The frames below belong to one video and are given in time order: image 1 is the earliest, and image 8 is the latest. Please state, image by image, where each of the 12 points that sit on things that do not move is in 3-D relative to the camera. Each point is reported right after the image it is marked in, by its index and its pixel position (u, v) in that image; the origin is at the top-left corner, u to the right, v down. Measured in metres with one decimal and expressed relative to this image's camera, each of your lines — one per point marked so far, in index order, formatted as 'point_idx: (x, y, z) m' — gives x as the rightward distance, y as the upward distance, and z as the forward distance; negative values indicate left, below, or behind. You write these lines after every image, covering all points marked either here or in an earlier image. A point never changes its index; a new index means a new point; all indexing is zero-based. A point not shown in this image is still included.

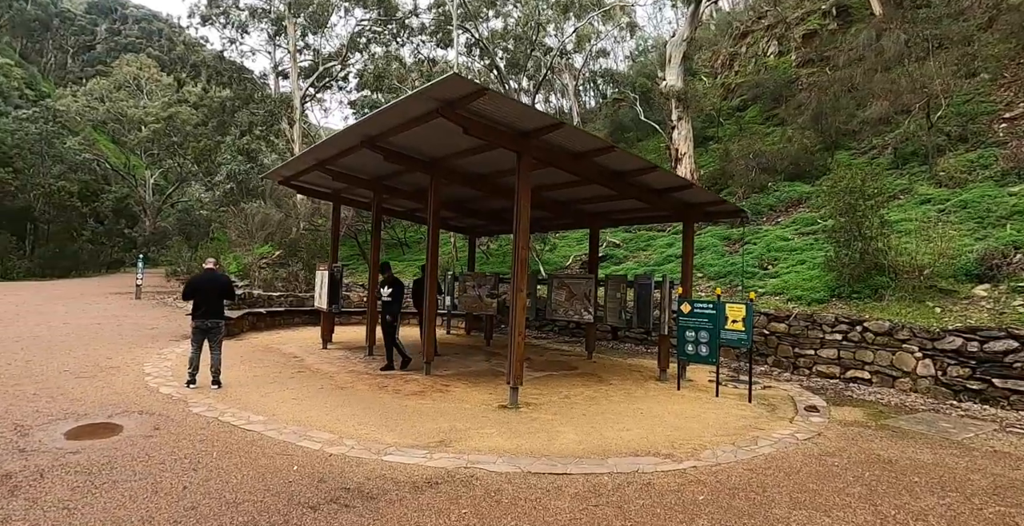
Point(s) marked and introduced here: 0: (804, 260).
0: (+5.5, +0.1, +9.8) m
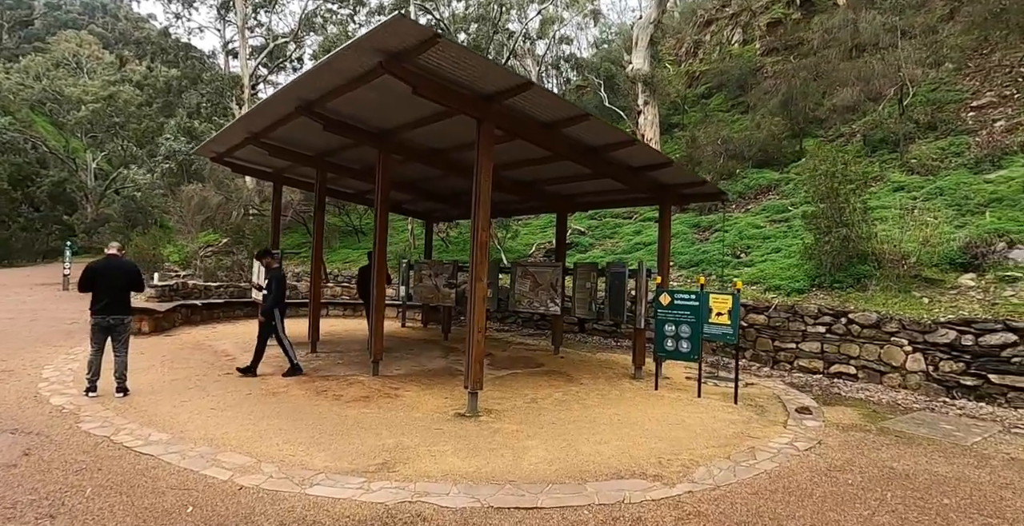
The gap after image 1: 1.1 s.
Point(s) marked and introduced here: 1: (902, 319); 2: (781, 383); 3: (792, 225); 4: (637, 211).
0: (+4.8, +0.3, +9.3) m
1: (+4.5, -0.7, +6.0) m
2: (+3.3, -1.5, +6.4) m
3: (+5.4, +0.8, +10.1) m
4: (+3.4, +1.5, +14.5) m
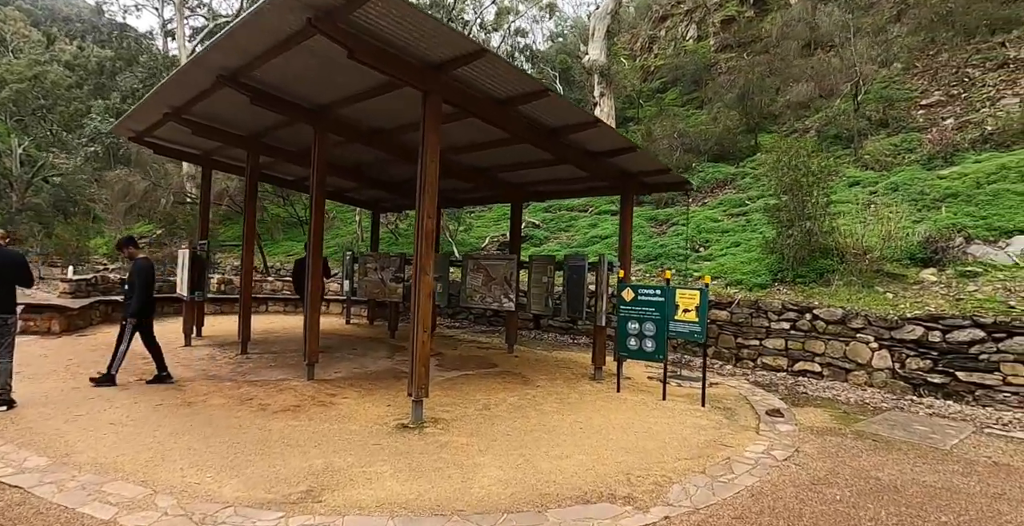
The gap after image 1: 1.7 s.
0: (+4.0, +0.4, +9.2) m
1: (+4.0, -0.6, +5.8) m
2: (+2.7, -1.4, +6.1) m
3: (+4.6, +0.9, +9.9) m
4: (+2.2, +1.6, +14.2) m
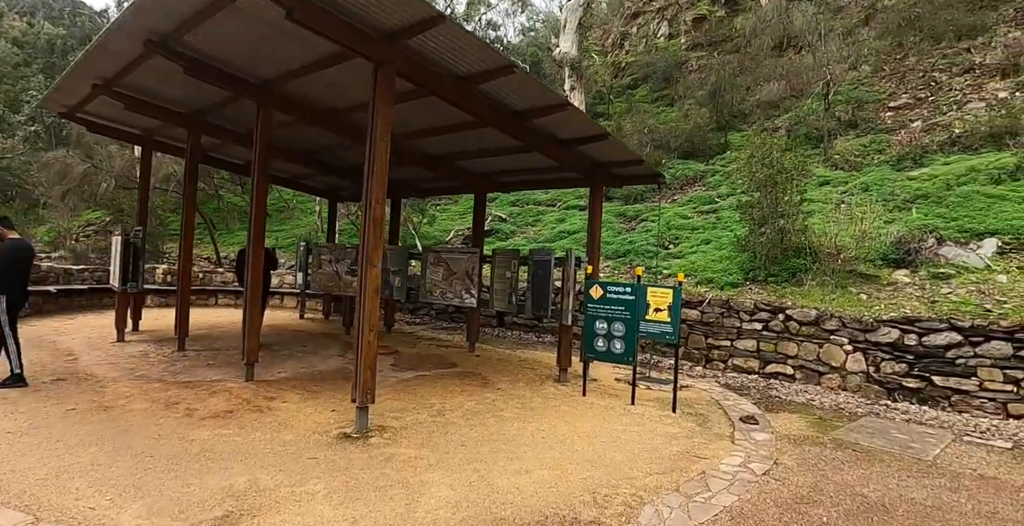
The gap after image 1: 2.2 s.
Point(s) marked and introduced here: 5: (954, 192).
0: (+3.4, +0.4, +9.0) m
1: (+3.6, -0.6, +5.6) m
2: (+2.3, -1.4, +5.8) m
3: (+3.9, +0.9, +9.8) m
4: (+1.3, +1.7, +13.9) m
5: (+6.4, +1.0, +7.5) m
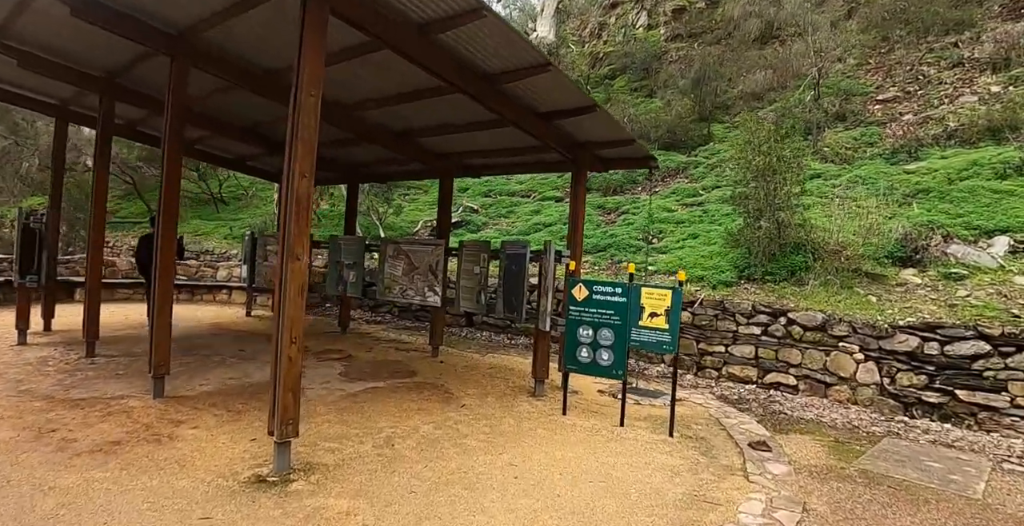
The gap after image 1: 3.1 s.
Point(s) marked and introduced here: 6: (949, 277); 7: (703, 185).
0: (+2.9, +0.5, +8.3) m
1: (+3.3, -0.6, +5.0) m
2: (+2.0, -1.3, +5.1) m
3: (+3.4, +1.0, +9.1) m
4: (+0.6, +1.9, +13.1) m
5: (+6.0, +1.0, +7.0) m
6: (+4.7, -0.2, +5.6) m
7: (+3.8, +1.5, +10.3) m
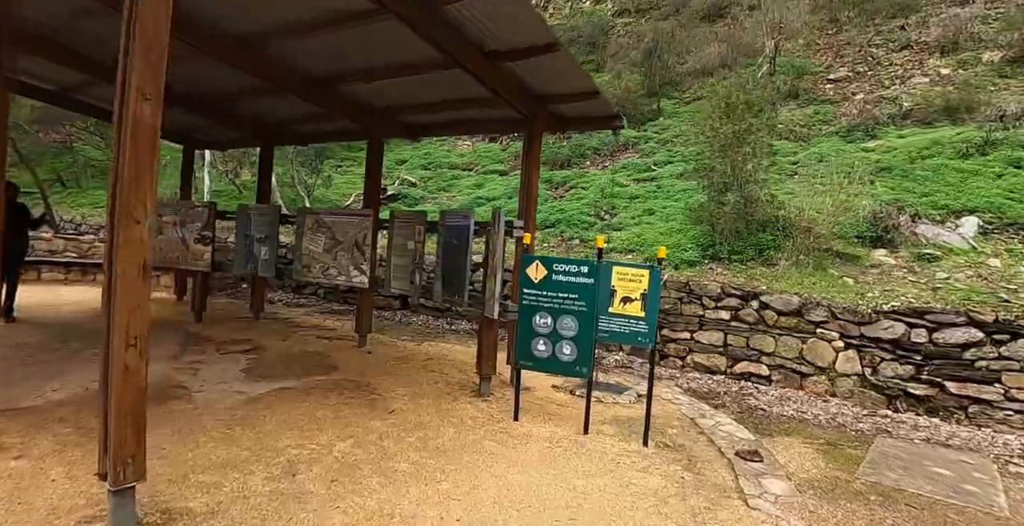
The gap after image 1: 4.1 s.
0: (+2.1, +0.8, +7.7) m
1: (+2.8, -0.4, +4.5) m
2: (+1.5, -1.1, +4.6) m
3: (+2.5, +1.3, +8.6) m
4: (-0.7, +2.4, +12.2) m
5: (+5.3, +1.3, +6.8) m
6: (+4.1, +0.1, +5.2) m
7: (+2.7, +1.9, +9.7) m
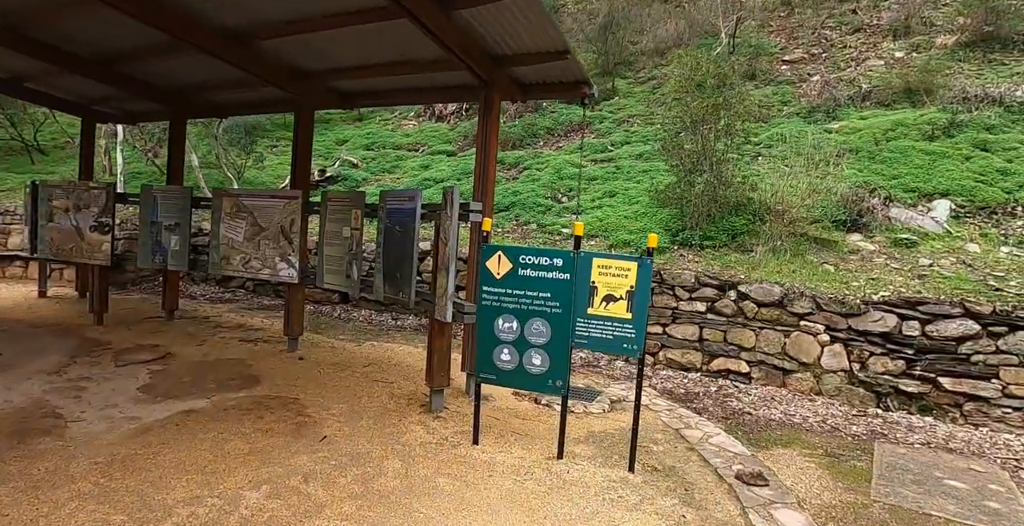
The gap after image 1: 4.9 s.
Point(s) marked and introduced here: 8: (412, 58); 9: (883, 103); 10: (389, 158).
0: (+1.4, +1.0, +7.2) m
1: (+2.5, -0.3, +4.2) m
2: (+1.1, -1.0, +4.1) m
3: (+1.8, +1.5, +8.1) m
4: (-1.8, +2.6, +11.4) m
5: (+4.8, +1.5, +6.6) m
6: (+3.7, +0.2, +5.0) m
7: (+1.9, +2.2, +9.3) m
8: (-0.8, +1.6, +4.0) m
9: (+5.8, +2.5, +8.1) m
10: (-2.5, +2.2, +10.7) m
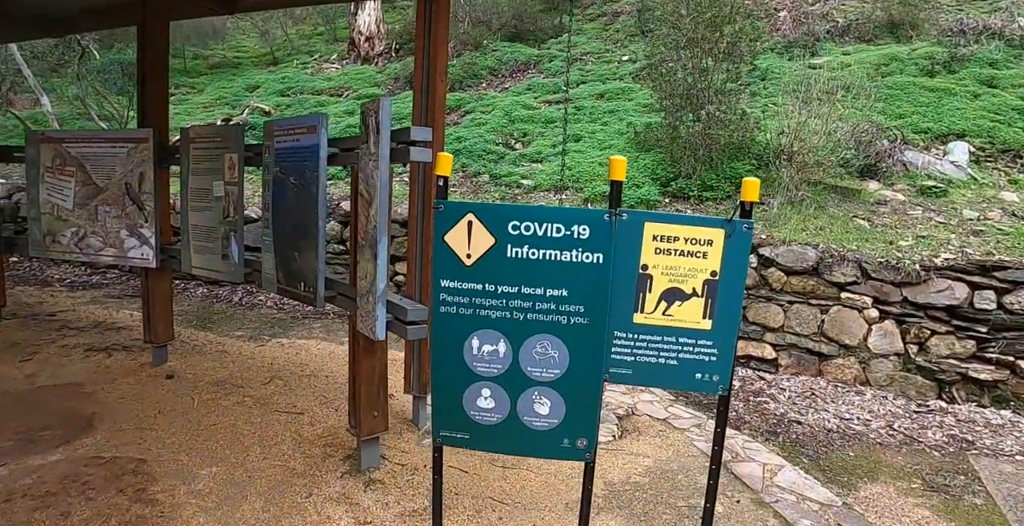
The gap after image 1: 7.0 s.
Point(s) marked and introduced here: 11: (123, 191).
0: (+0.8, +1.4, +6.1) m
1: (+2.2, 0.0, +3.3) m
2: (+0.9, -0.8, +3.1) m
3: (+1.0, +2.1, +7.0) m
4: (-2.9, +3.3, +9.7) m
5: (+4.2, +2.0, +5.8) m
6: (+3.4, +0.6, +4.2) m
7: (+1.0, +2.8, +8.1) m
8: (-1.0, +1.7, +2.6) m
9: (+5.0, +3.2, +7.4) m
10: (-3.5, +2.8, +9.0) m
11: (-2.4, +0.4, +3.1) m
